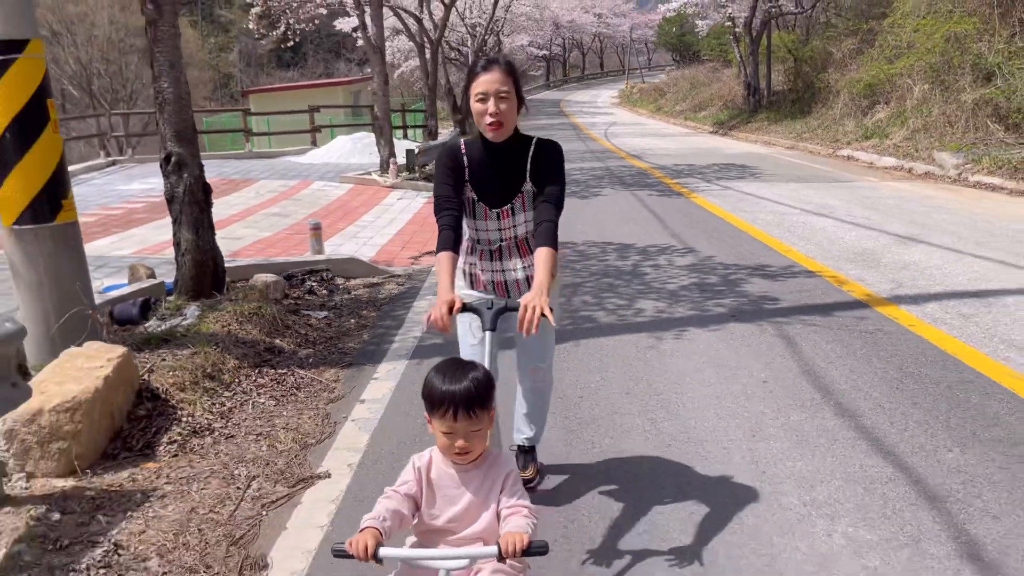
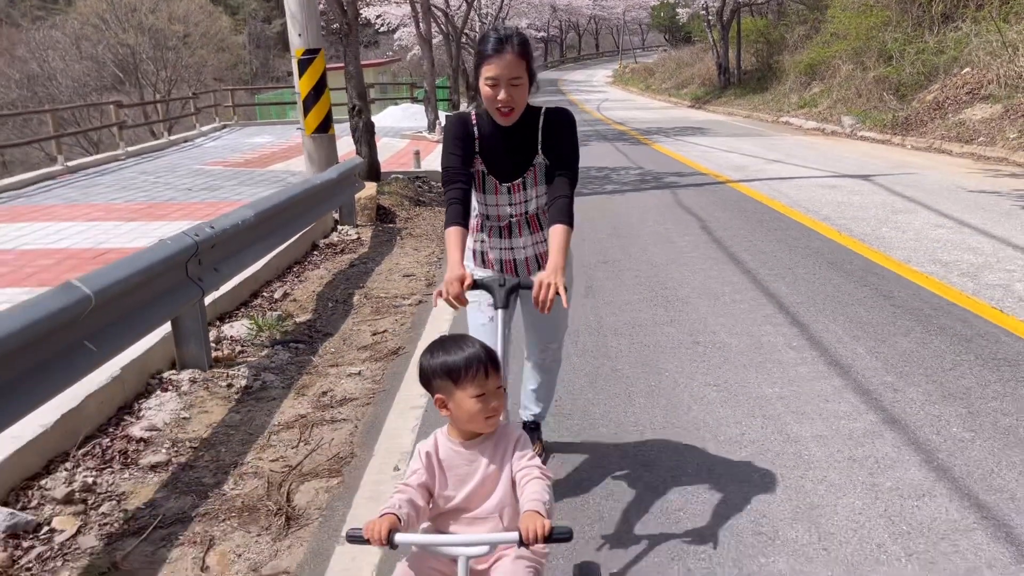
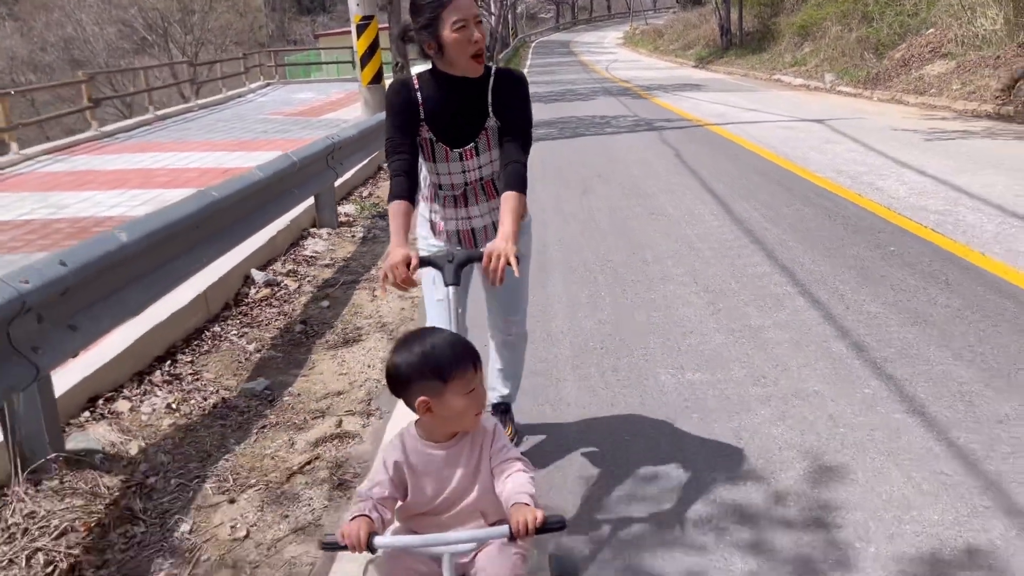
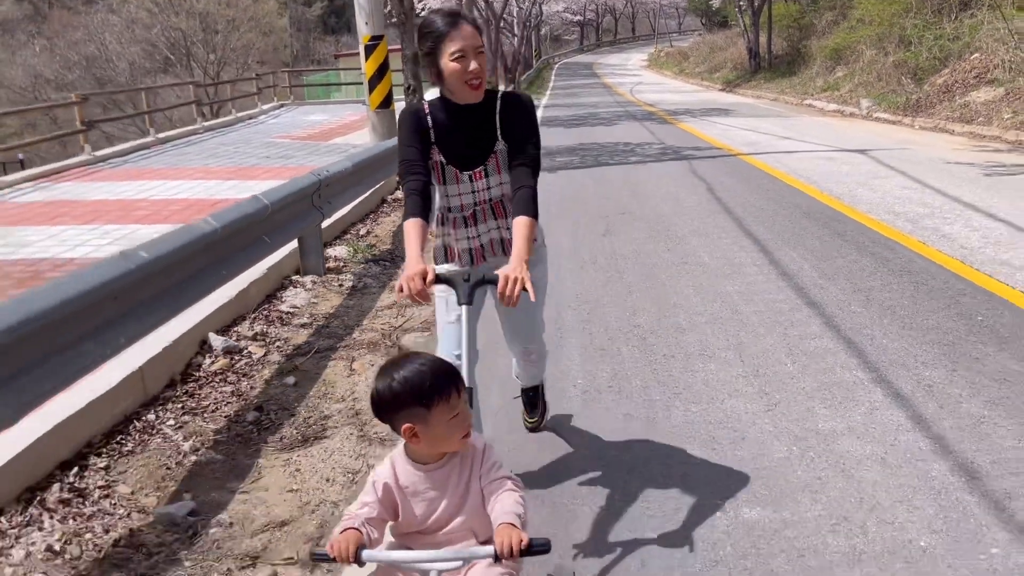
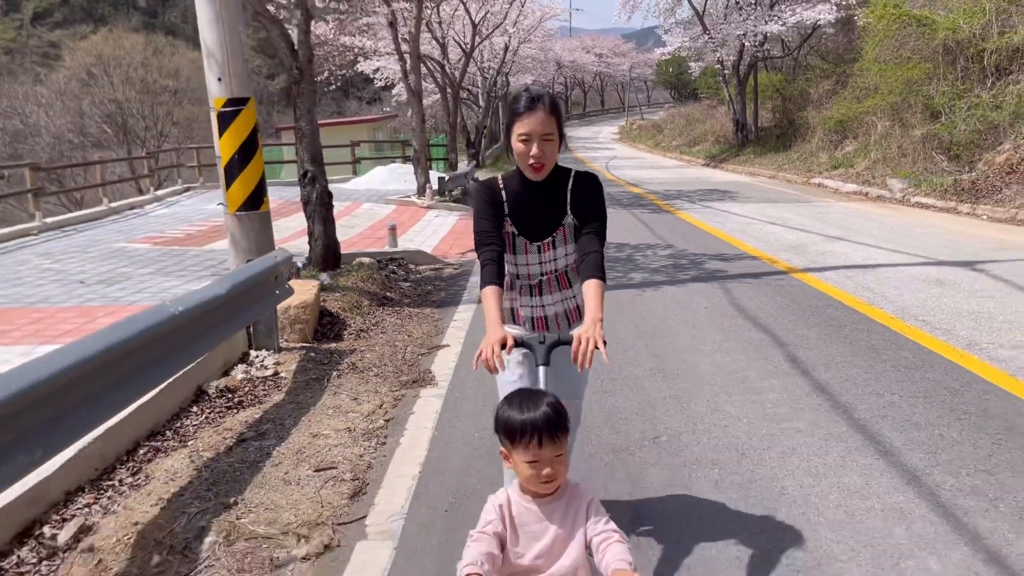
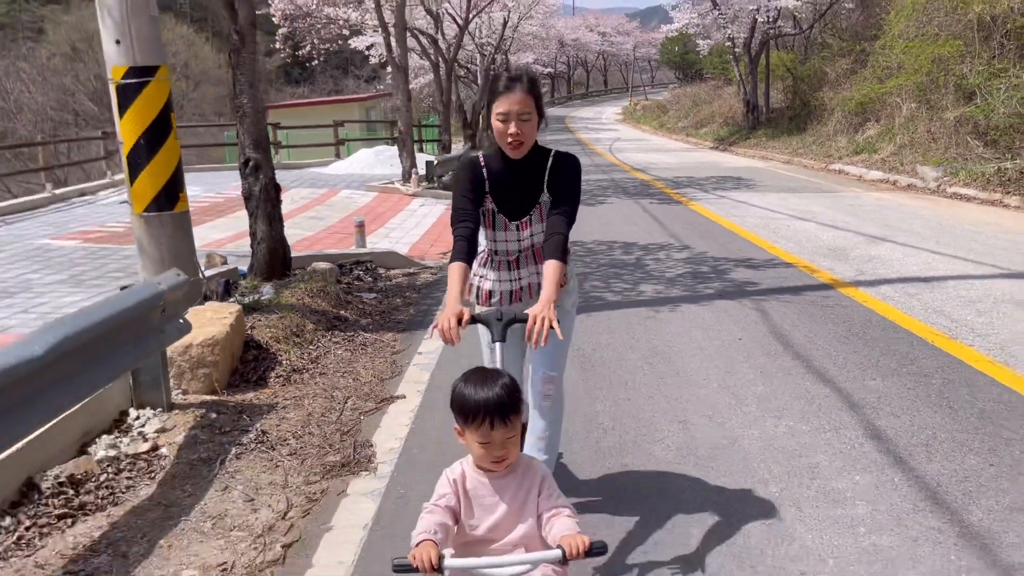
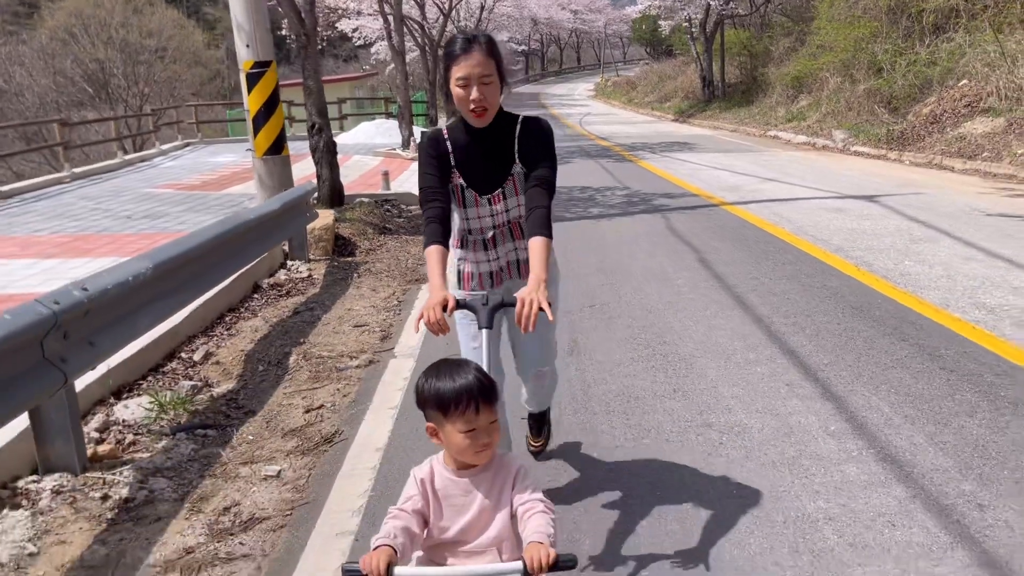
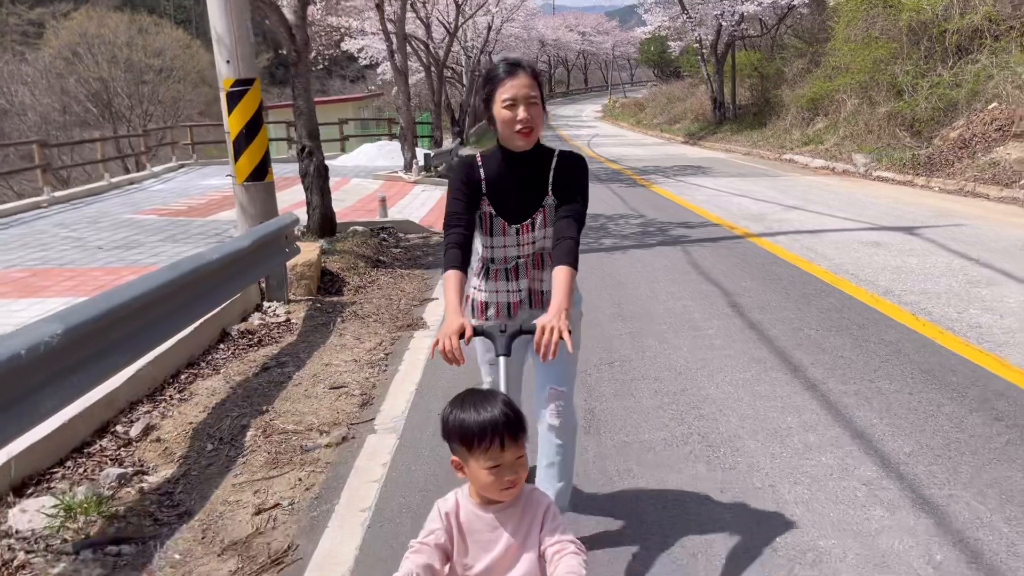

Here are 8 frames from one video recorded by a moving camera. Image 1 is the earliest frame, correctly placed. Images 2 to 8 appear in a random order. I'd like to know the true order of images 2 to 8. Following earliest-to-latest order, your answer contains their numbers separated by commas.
6, 5, 8, 7, 2, 4, 3
